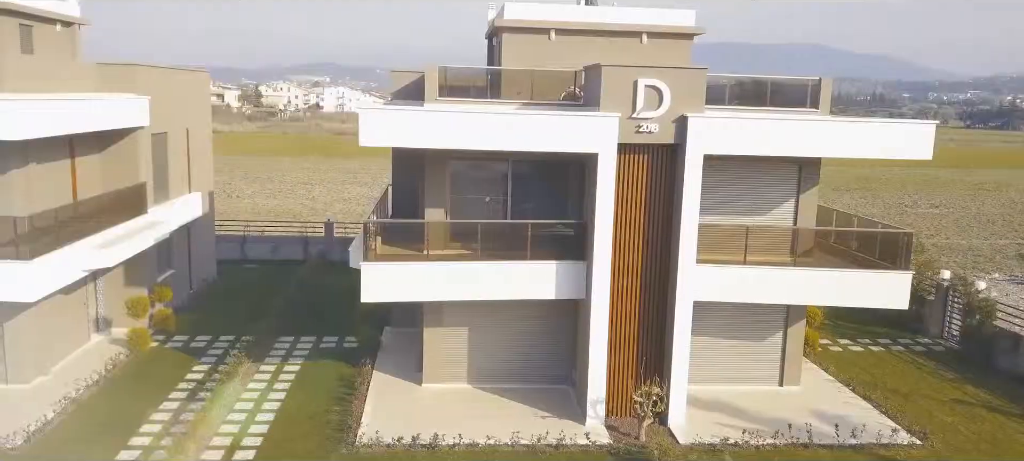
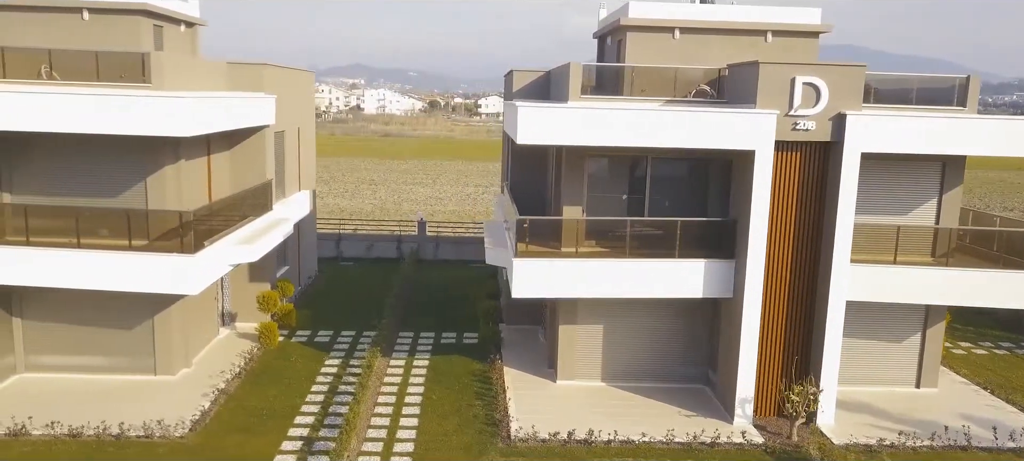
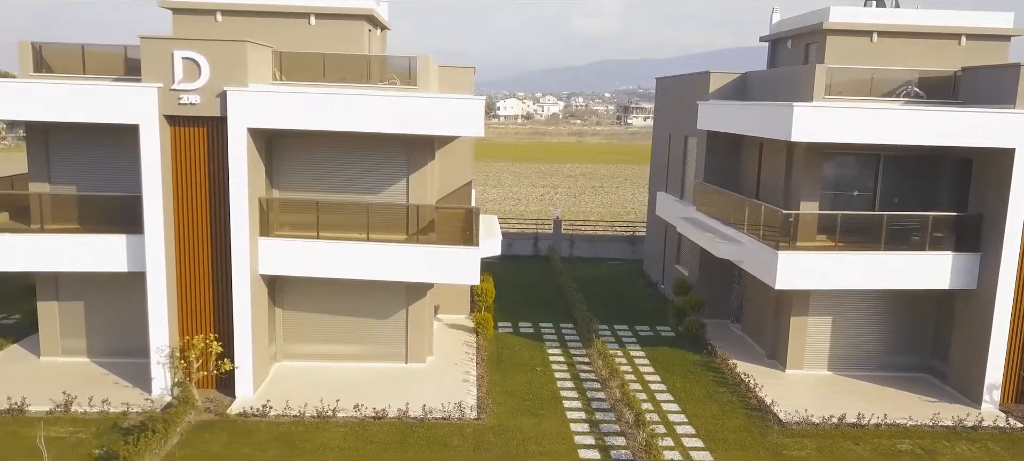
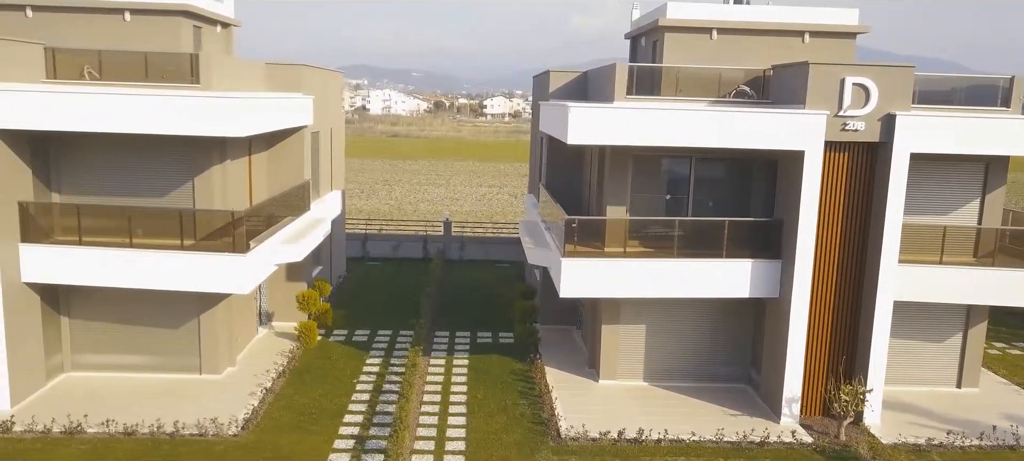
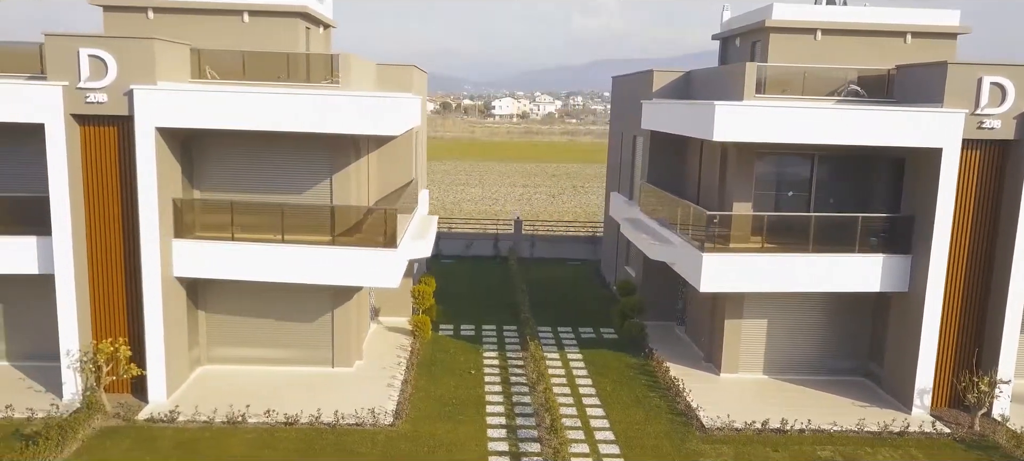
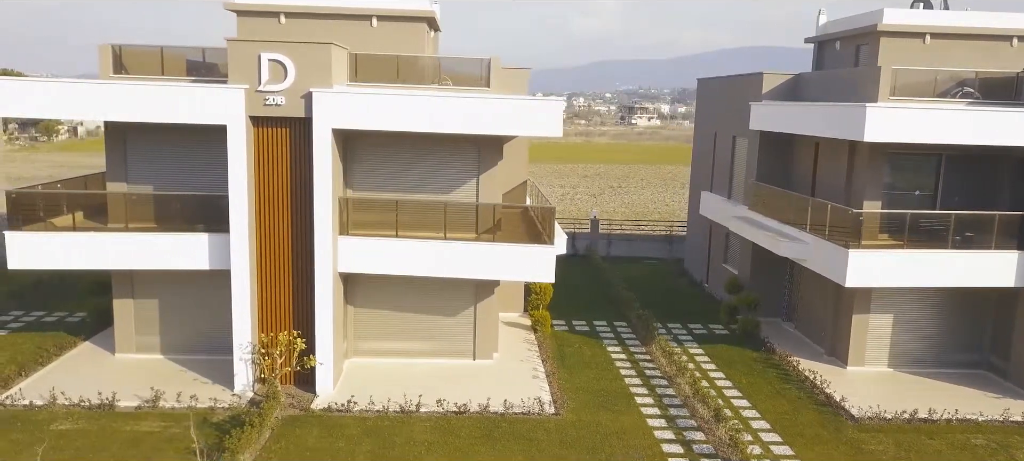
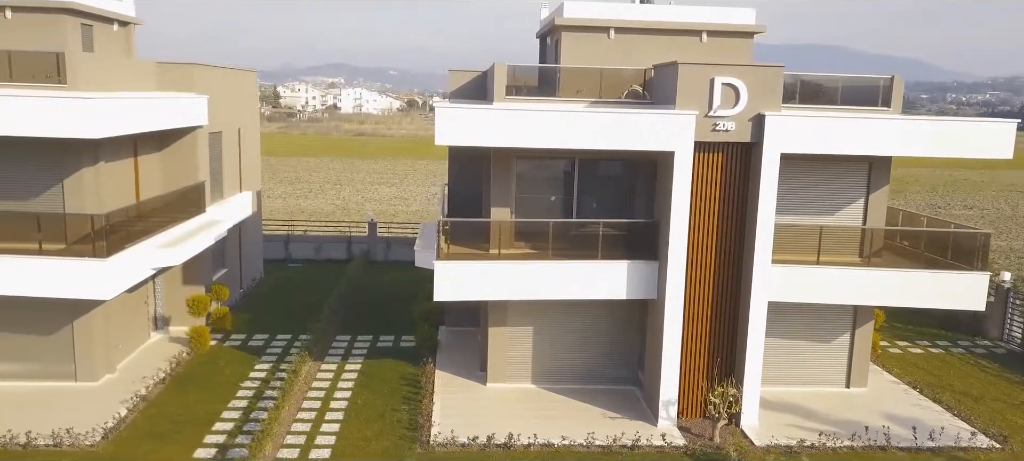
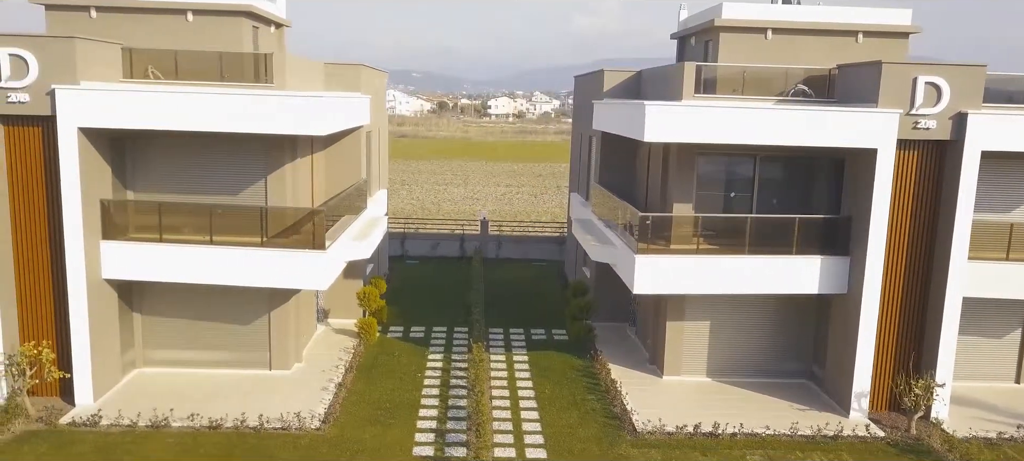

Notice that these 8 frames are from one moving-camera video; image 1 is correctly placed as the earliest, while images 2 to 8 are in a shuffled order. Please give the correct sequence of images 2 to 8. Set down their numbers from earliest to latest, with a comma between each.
7, 2, 4, 8, 5, 3, 6
